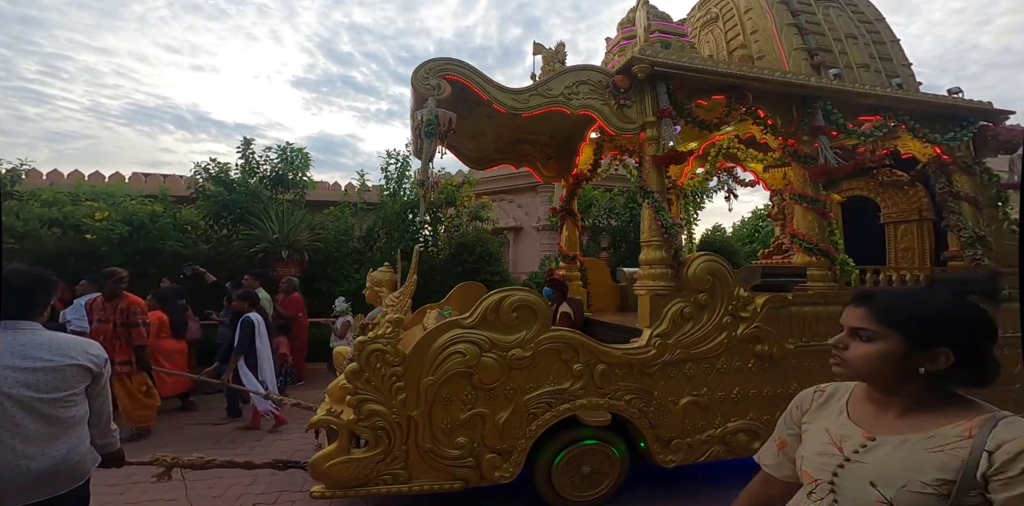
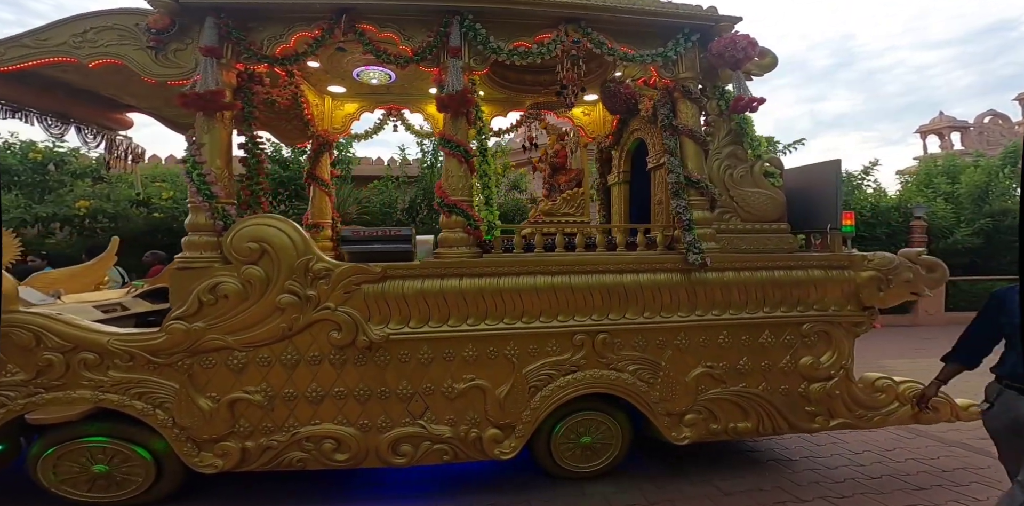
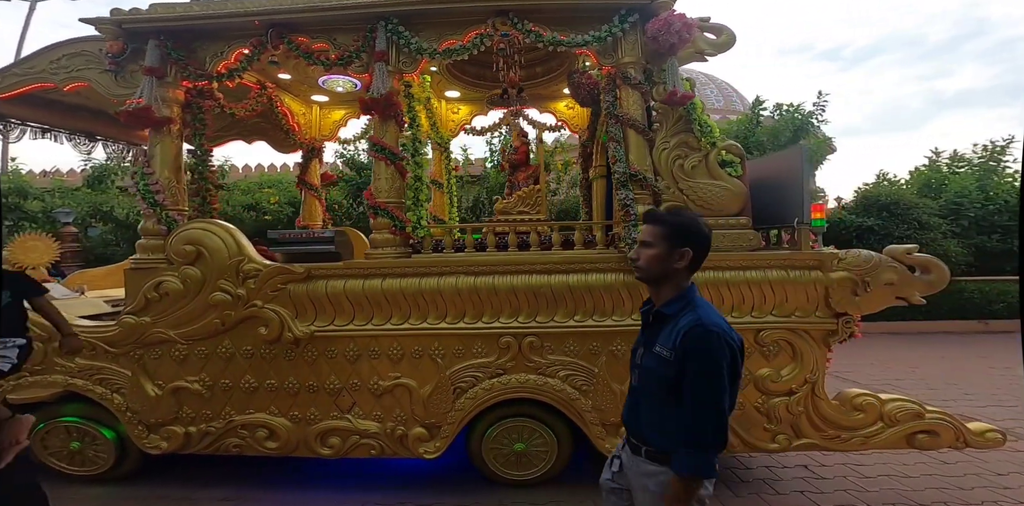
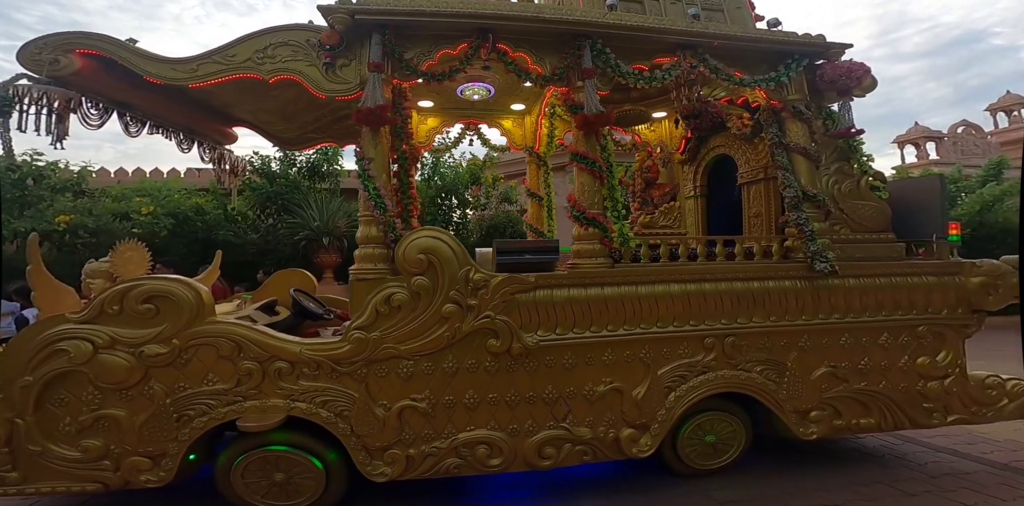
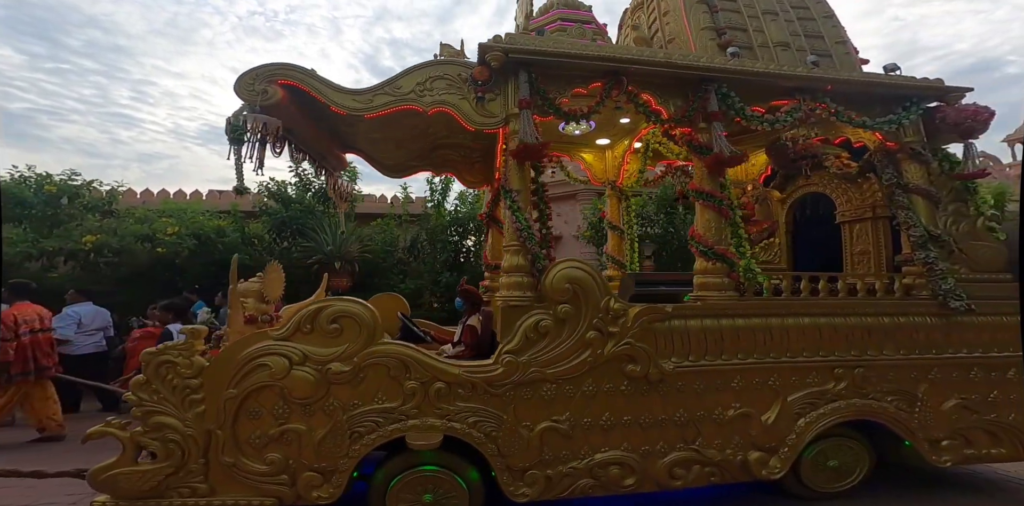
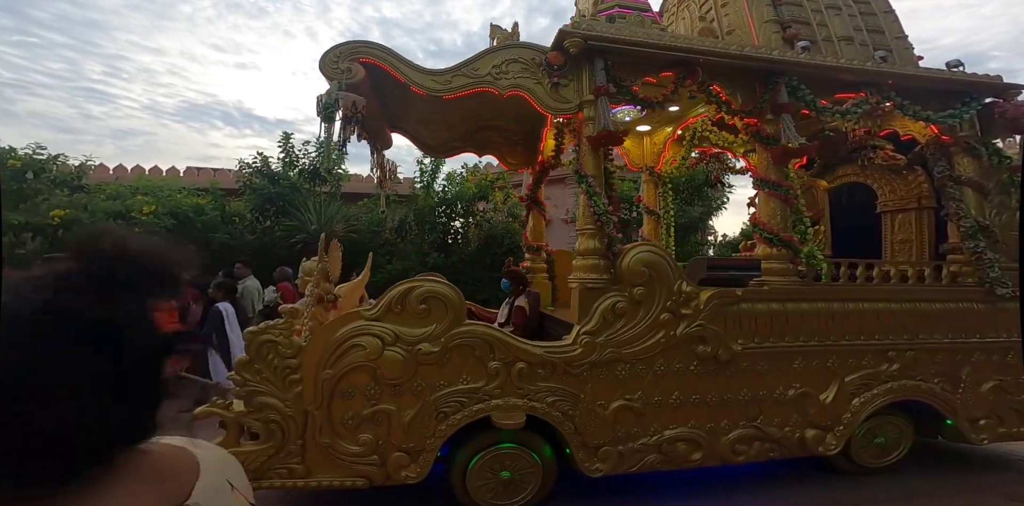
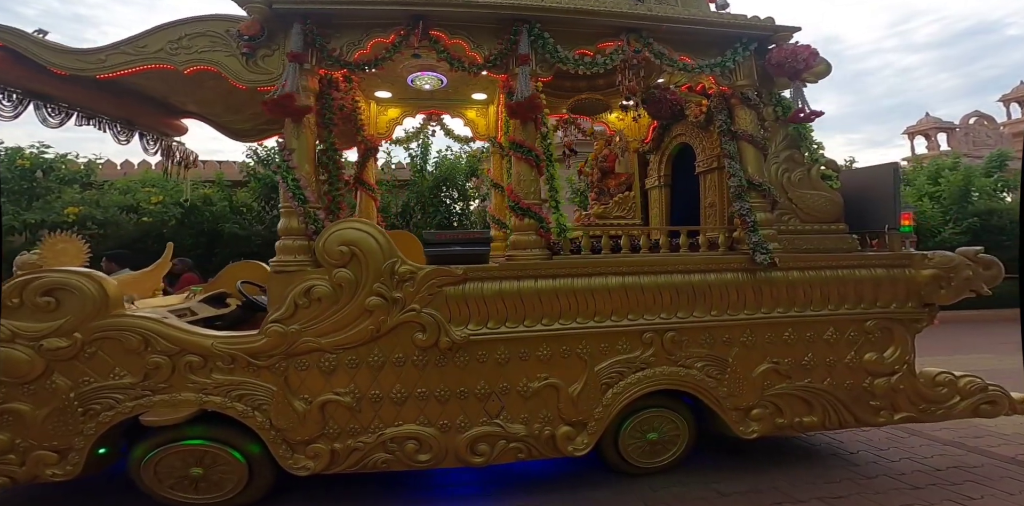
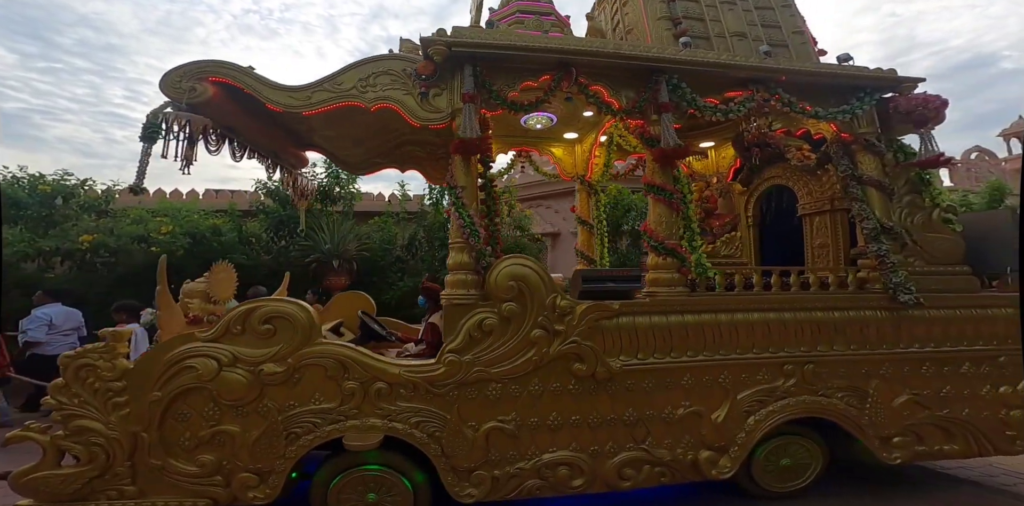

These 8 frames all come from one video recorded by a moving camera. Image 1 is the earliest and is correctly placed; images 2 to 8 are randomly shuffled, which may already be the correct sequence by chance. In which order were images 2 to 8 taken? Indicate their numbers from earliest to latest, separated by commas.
6, 5, 8, 4, 7, 2, 3
